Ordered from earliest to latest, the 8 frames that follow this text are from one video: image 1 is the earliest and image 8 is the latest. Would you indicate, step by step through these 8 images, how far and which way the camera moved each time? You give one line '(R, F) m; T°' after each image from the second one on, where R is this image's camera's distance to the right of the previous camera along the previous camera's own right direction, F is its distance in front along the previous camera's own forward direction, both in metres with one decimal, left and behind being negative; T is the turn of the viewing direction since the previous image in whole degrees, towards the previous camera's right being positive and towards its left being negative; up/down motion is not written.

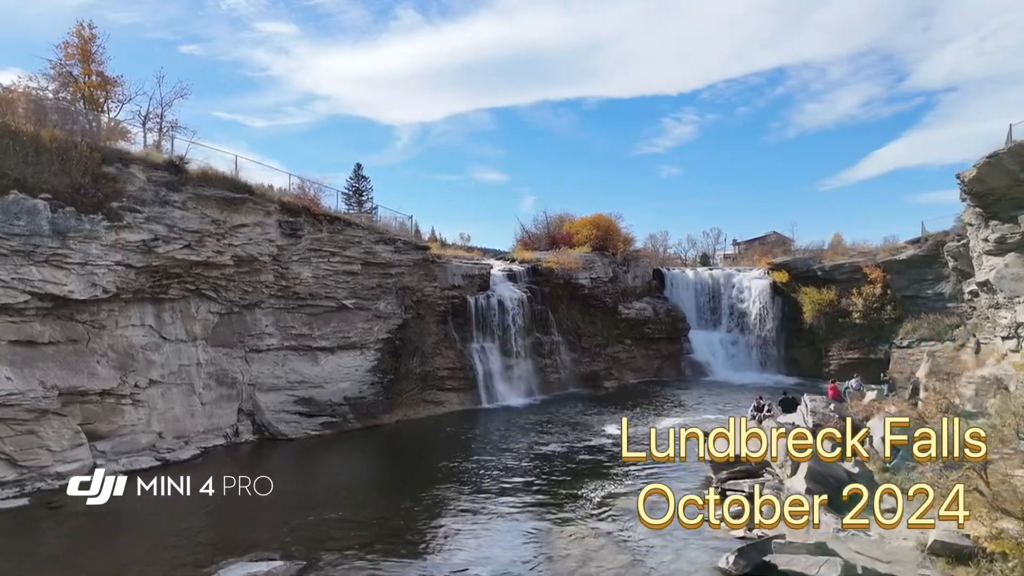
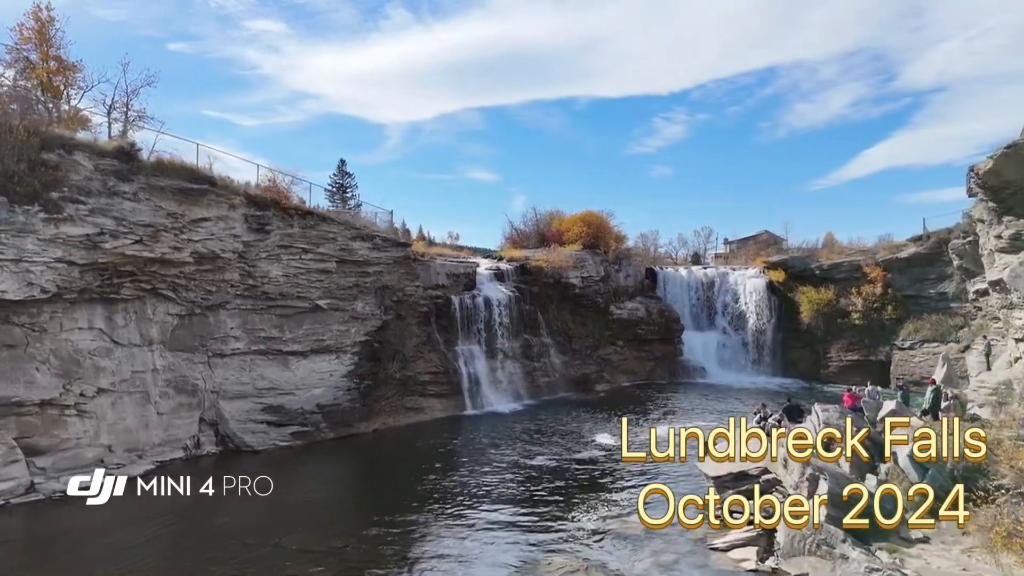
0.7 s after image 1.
(+0.1, +1.4) m; +1°
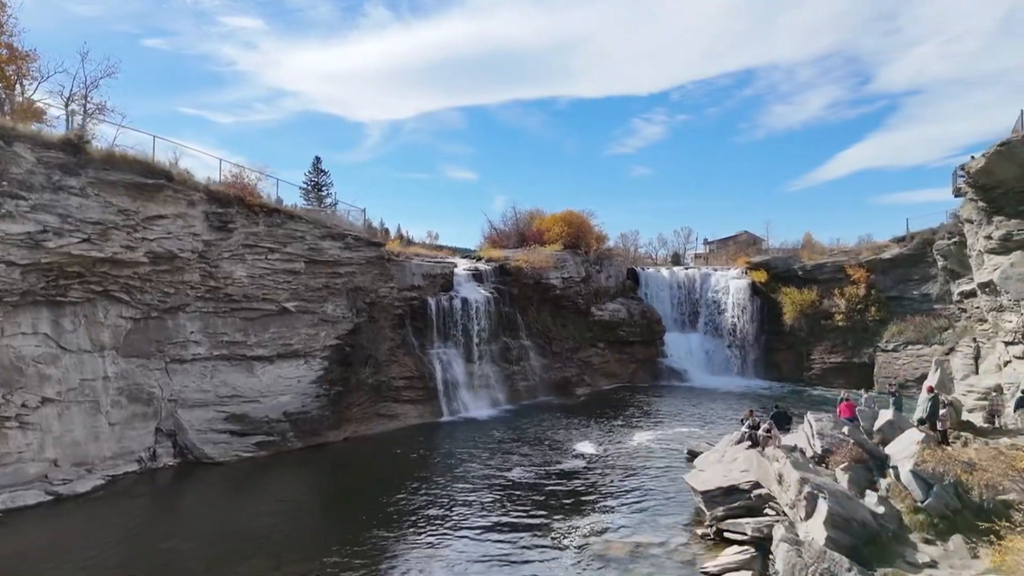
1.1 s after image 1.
(+0.1, +0.9) m; +2°
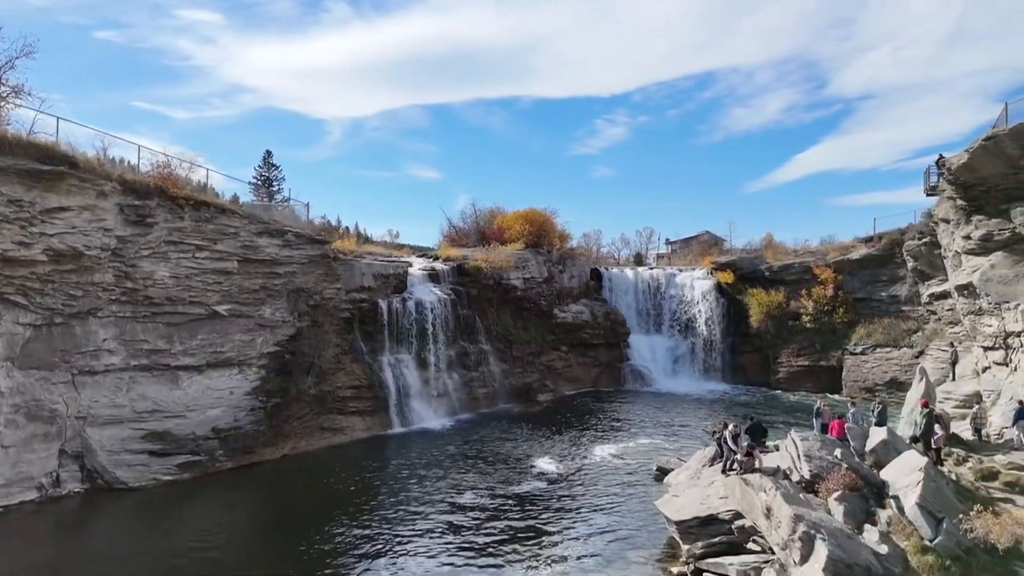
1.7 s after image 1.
(+0.2, +1.5) m; +3°
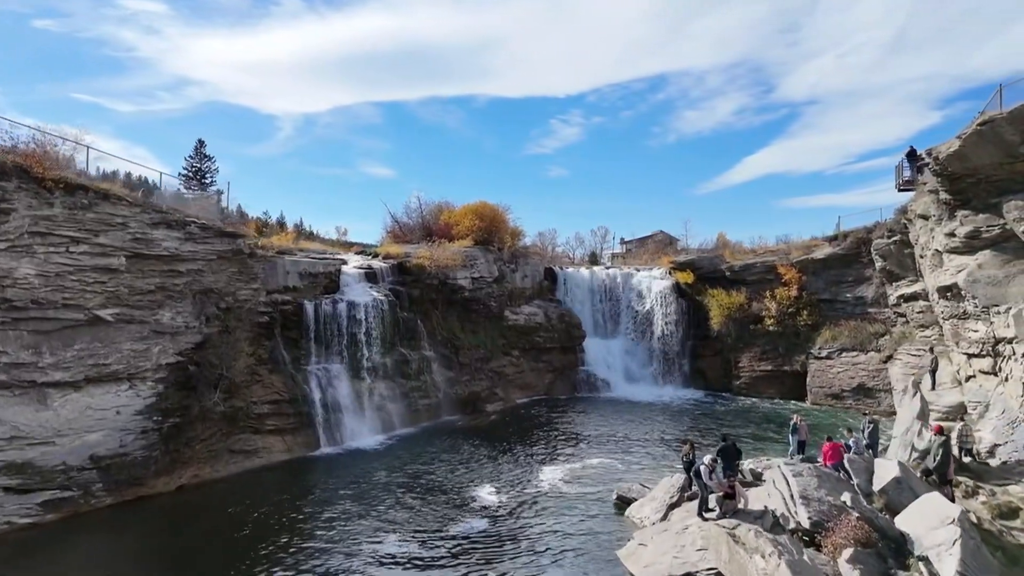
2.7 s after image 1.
(+0.3, +2.3) m; +4°
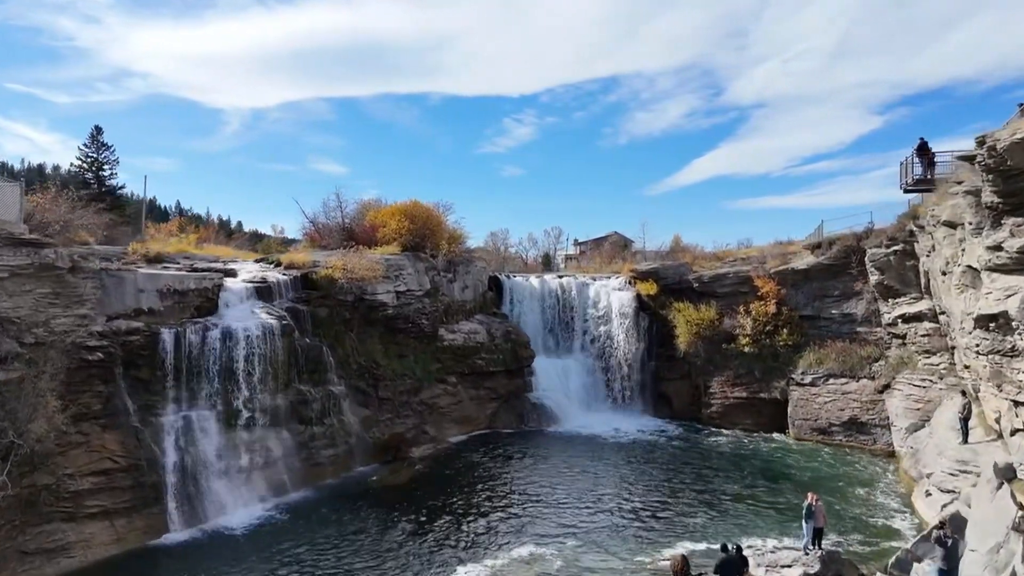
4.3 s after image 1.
(+0.7, +4.5) m; +4°
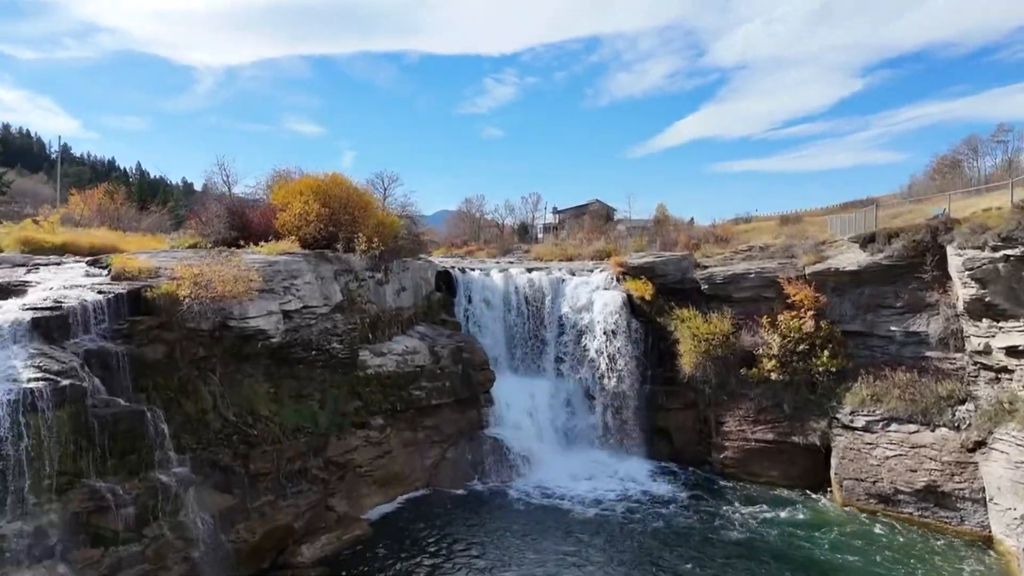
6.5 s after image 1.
(+0.9, +6.9) m; +2°
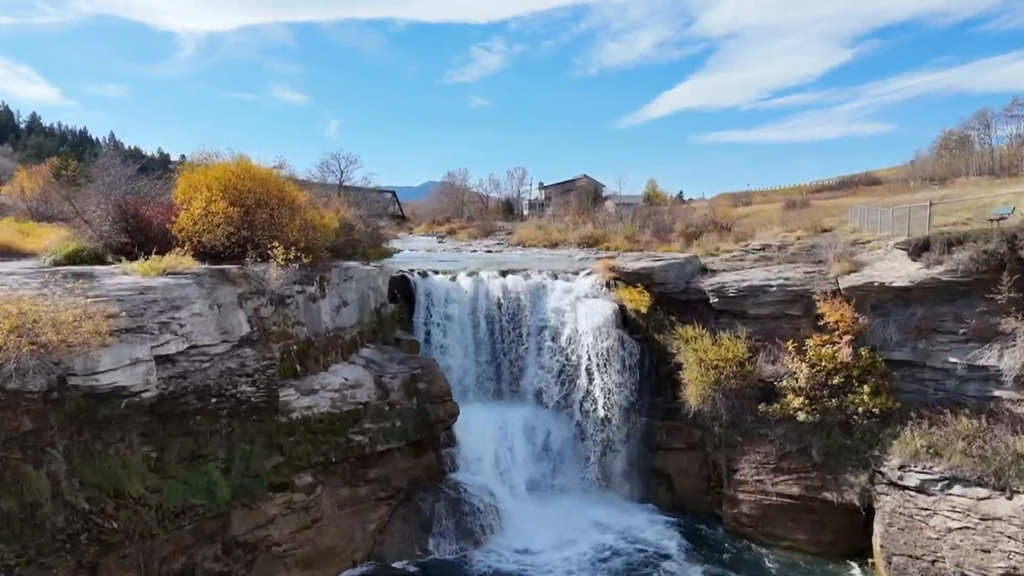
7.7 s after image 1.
(+0.5, +4.0) m; +1°
